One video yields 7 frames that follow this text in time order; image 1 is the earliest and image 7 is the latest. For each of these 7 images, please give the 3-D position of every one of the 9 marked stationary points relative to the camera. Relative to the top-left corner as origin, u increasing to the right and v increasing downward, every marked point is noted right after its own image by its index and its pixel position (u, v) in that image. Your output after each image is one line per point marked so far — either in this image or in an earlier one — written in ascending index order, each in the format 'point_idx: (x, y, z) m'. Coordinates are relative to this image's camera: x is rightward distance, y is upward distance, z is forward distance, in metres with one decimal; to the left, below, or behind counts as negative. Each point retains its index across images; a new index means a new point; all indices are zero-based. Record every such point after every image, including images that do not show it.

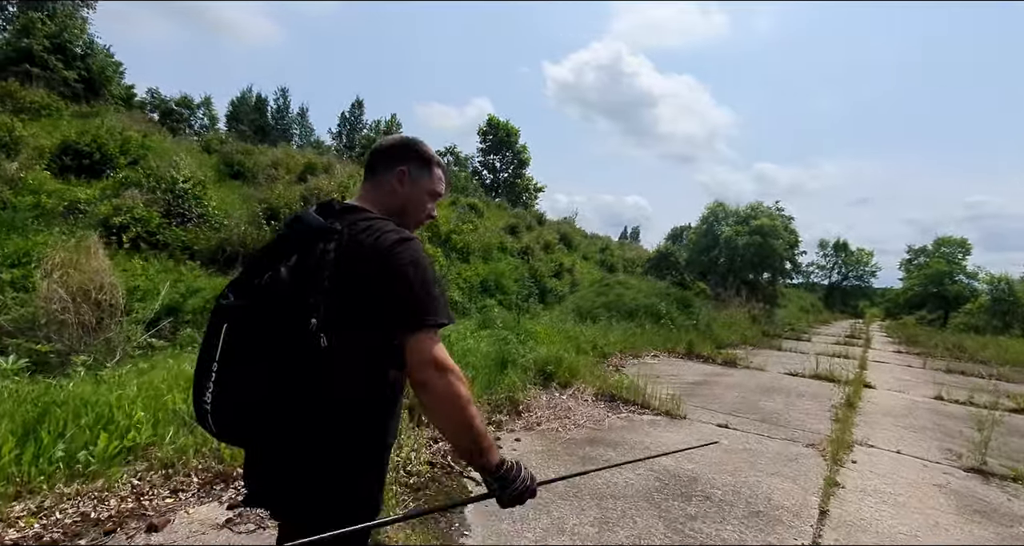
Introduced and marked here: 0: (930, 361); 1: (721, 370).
0: (+8.4, -1.7, +9.9) m
1: (+3.0, -1.4, +7.2) m
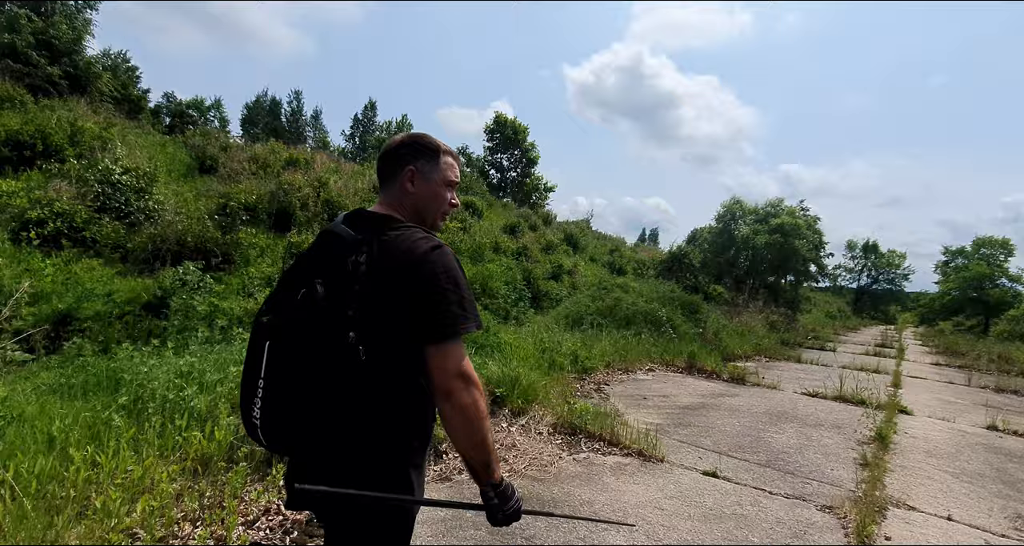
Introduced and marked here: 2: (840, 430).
0: (+8.1, -1.8, +8.6) m
1: (+2.6, -1.4, +6.1) m
2: (+3.0, -1.4, +4.5) m
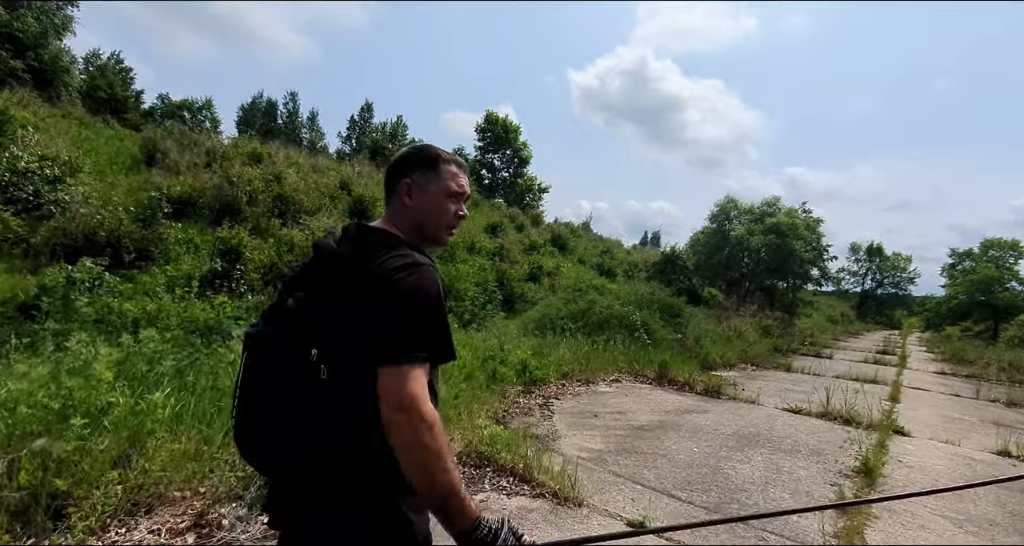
0: (+7.5, -1.8, +7.8) m
1: (+2.0, -1.4, +5.4) m
2: (+2.3, -1.4, +3.7) m
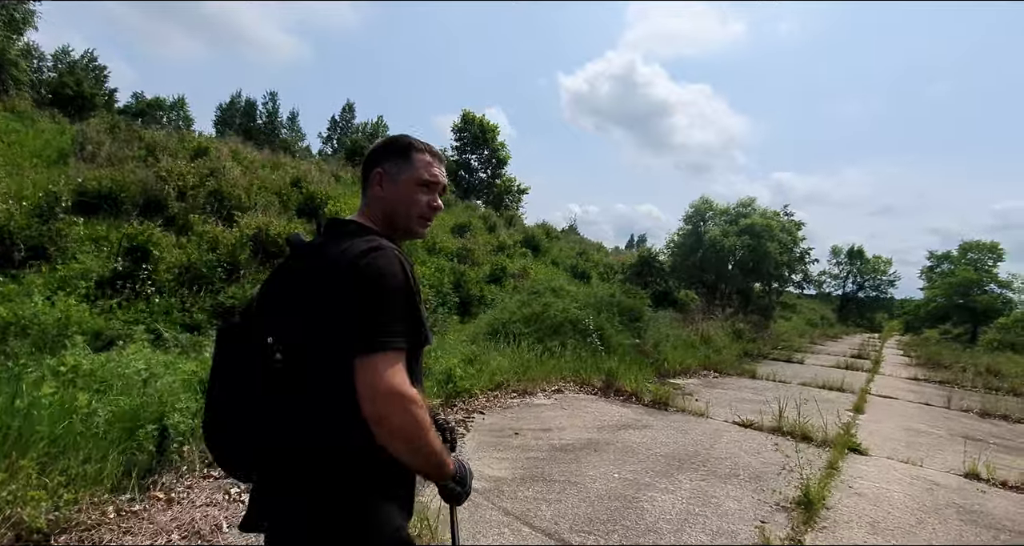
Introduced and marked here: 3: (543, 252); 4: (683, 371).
0: (+6.7, -1.8, +7.3) m
1: (+1.2, -1.4, +4.8) m
2: (+1.6, -1.4, +3.2) m
3: (+1.1, +0.8, +18.1) m
4: (+2.5, -1.4, +7.2) m
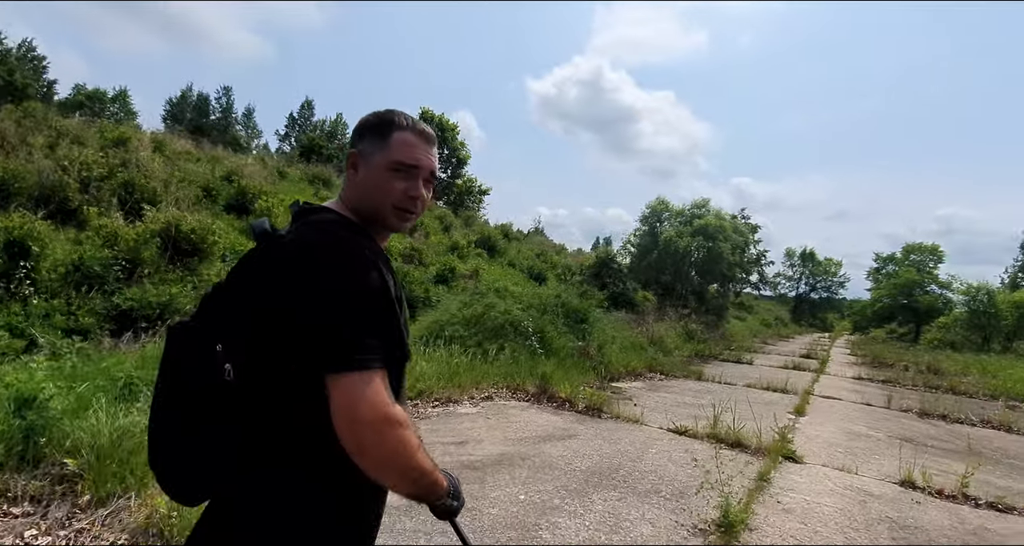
0: (+5.8, -1.8, +7.3) m
1: (+0.5, -1.4, +4.5) m
2: (+1.0, -1.3, +2.9) m
3: (-0.5, +0.7, +17.7) m
4: (+1.6, -1.4, +6.9) m
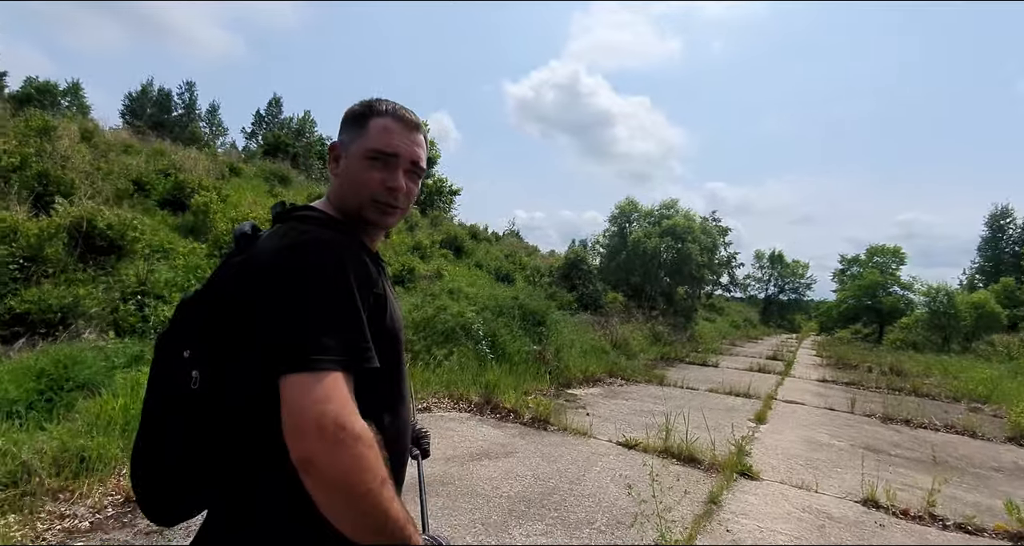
0: (+5.1, -1.8, +7.1) m
1: (0.0, -1.3, +4.0) m
2: (+0.5, -1.3, +2.5) m
3: (-1.6, +0.7, +17.2) m
4: (+1.0, -1.4, +6.6) m
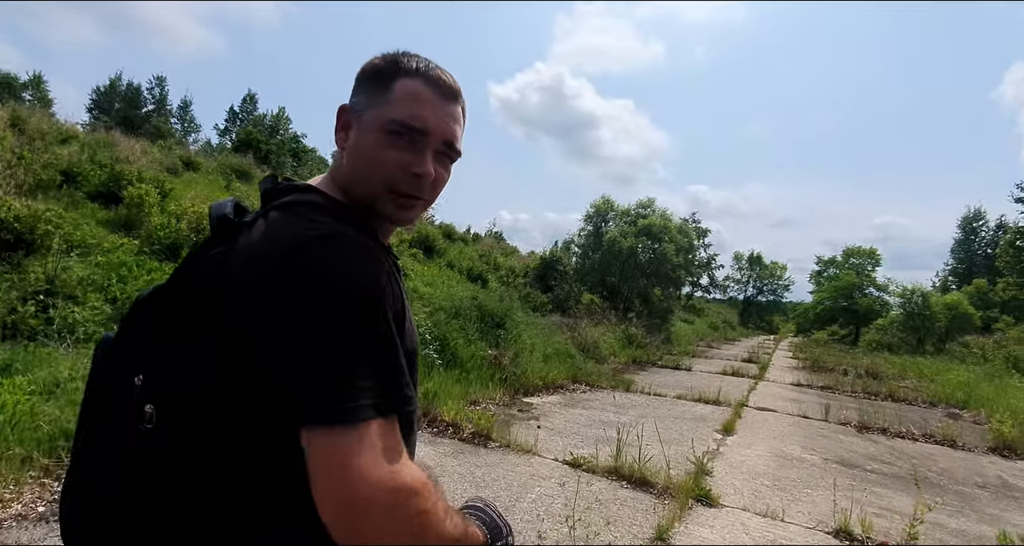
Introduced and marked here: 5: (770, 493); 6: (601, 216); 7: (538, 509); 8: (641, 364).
0: (+4.5, -1.8, +6.8) m
1: (-0.5, -1.3, +3.5) m
2: (+0.1, -1.3, +2.0) m
3: (-2.5, +0.7, +16.7) m
4: (+0.4, -1.4, +6.1) m
5: (+1.7, -1.4, +3.2) m
6: (+3.0, +1.9, +16.8) m
7: (+0.2, -1.3, +2.8) m
8: (+2.4, -1.7, +9.4) m
